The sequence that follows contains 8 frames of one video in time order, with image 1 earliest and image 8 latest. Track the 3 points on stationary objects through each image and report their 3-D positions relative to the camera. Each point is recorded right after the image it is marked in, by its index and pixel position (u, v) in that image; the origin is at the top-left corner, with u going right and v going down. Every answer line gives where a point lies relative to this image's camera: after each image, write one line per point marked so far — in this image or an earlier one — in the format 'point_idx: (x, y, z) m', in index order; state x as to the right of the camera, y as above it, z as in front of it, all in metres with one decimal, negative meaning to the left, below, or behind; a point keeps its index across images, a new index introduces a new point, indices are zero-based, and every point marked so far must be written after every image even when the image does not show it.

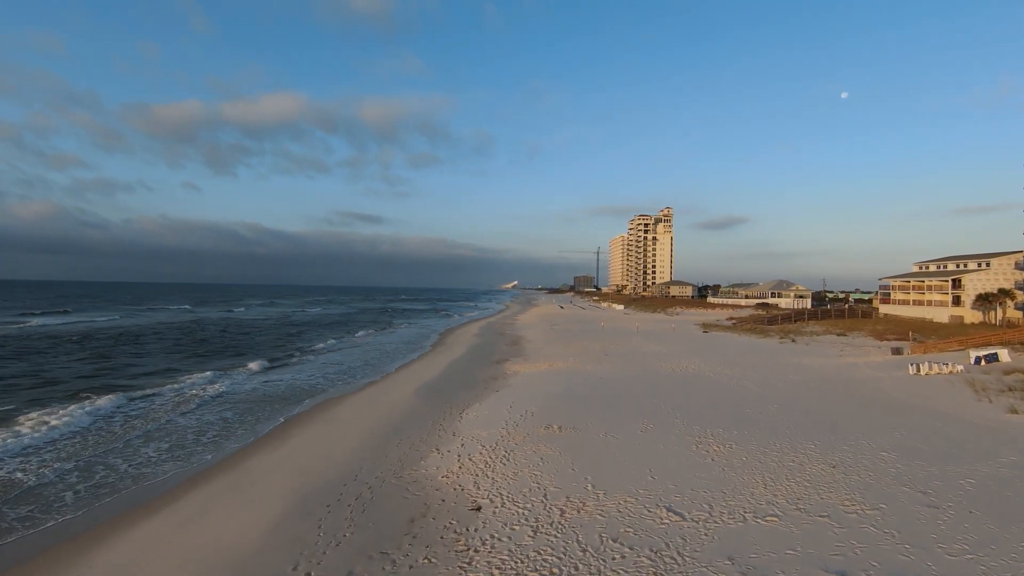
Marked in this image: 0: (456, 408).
0: (-1.1, -2.3, +10.7) m
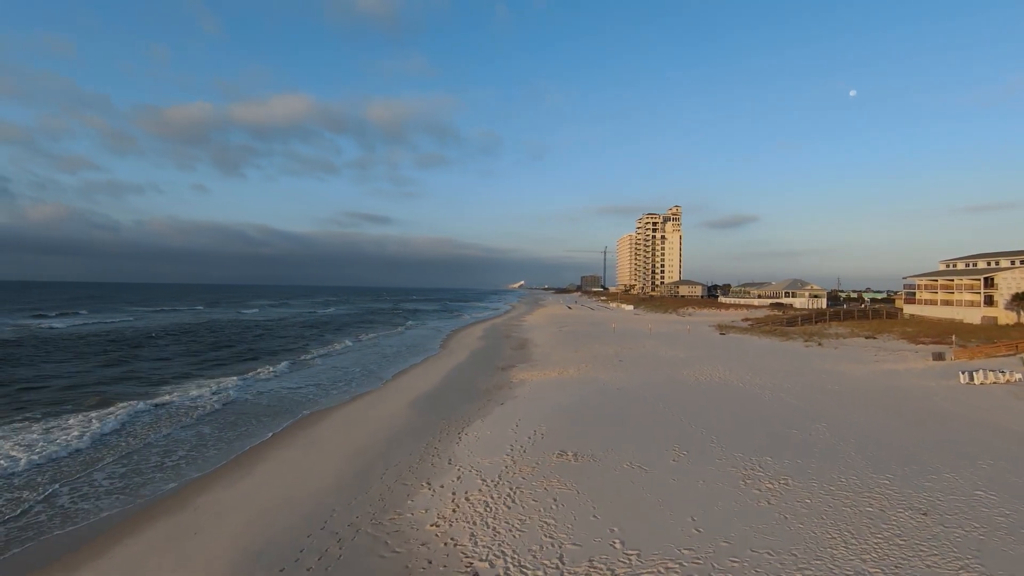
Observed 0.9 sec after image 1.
0: (-0.9, -2.3, +9.4) m
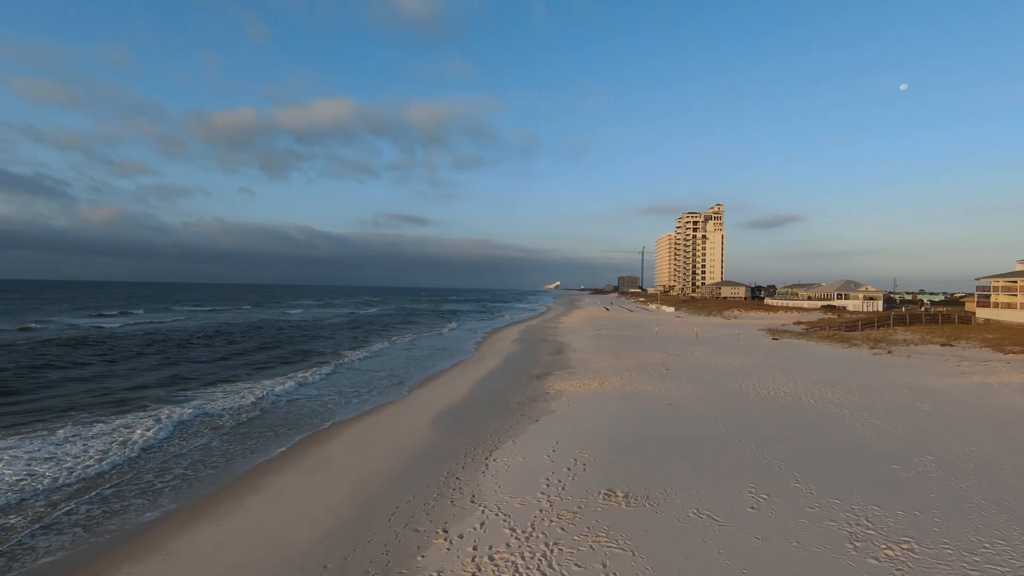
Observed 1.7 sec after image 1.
0: (-0.4, -2.3, +8.1) m
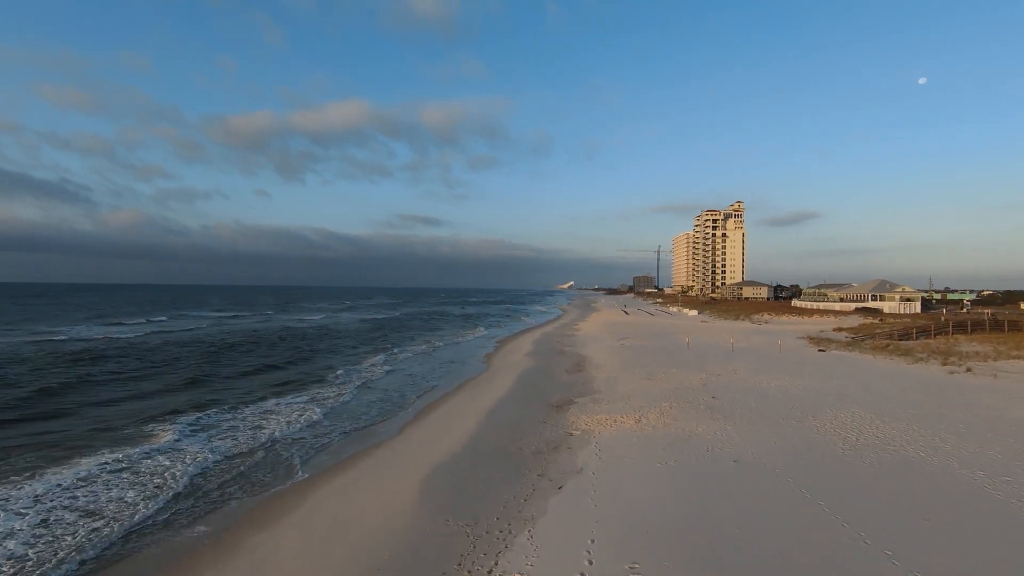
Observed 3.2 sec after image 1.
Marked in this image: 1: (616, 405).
0: (-0.3, -2.6, +5.7) m
1: (+2.3, -2.6, +12.6) m
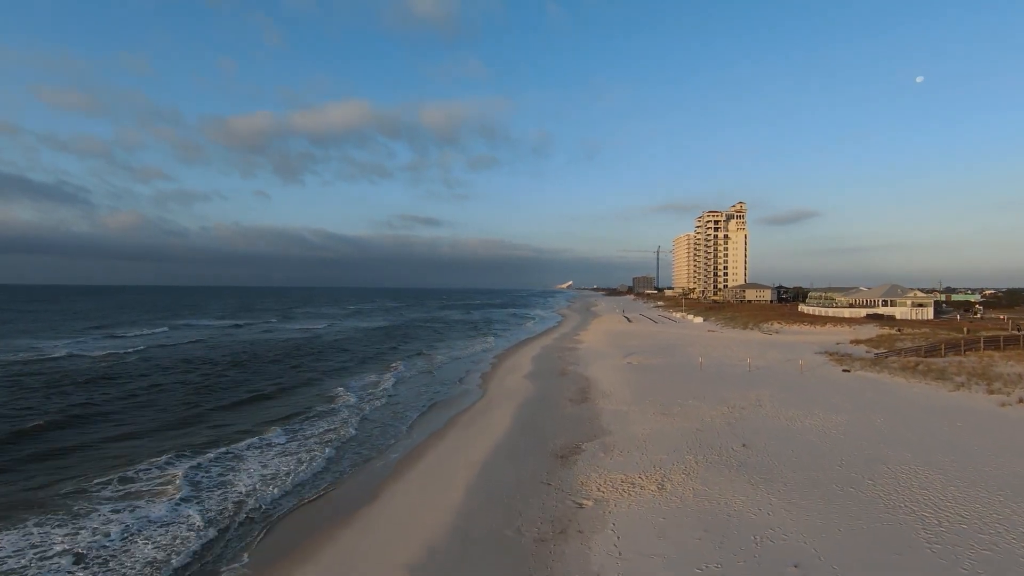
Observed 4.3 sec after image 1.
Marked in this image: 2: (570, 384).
0: (-0.3, -3.2, +3.9) m
1: (+2.3, -3.2, +10.9) m
2: (+2.0, -3.3, +19.6) m
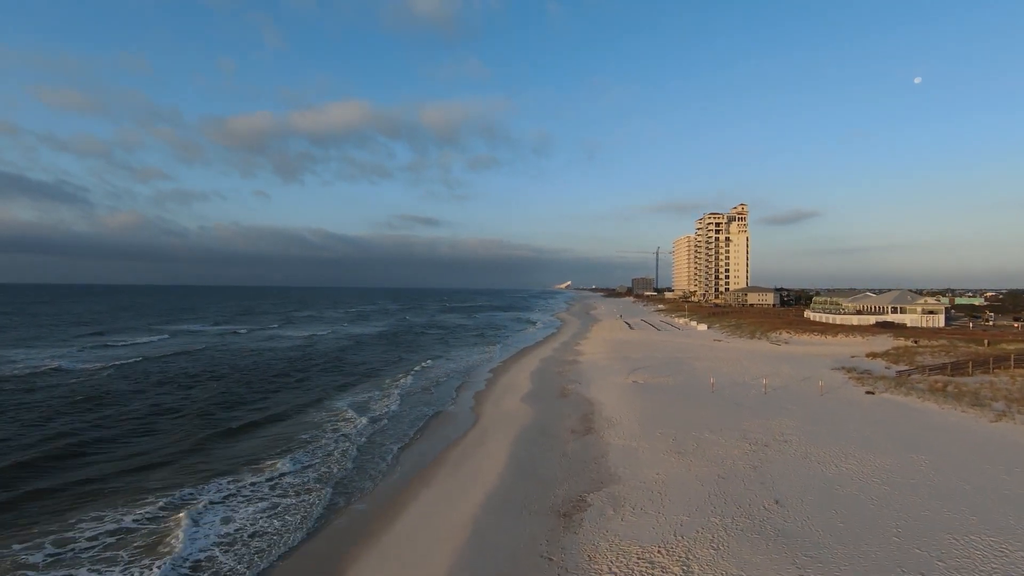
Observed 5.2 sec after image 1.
0: (-0.4, -3.7, +2.4) m
1: (+2.2, -3.7, +9.3) m
2: (+1.9, -3.8, +18.0) m
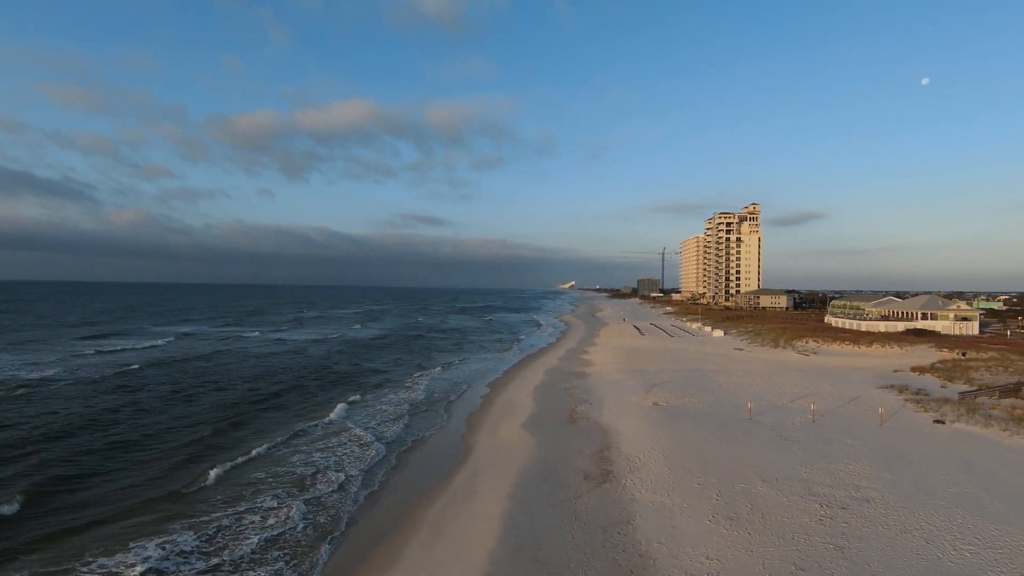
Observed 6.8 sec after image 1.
0: (-0.5, -3.8, -0.7) m
1: (+2.1, -3.8, +6.2) m
2: (+1.8, -3.9, +14.9) m
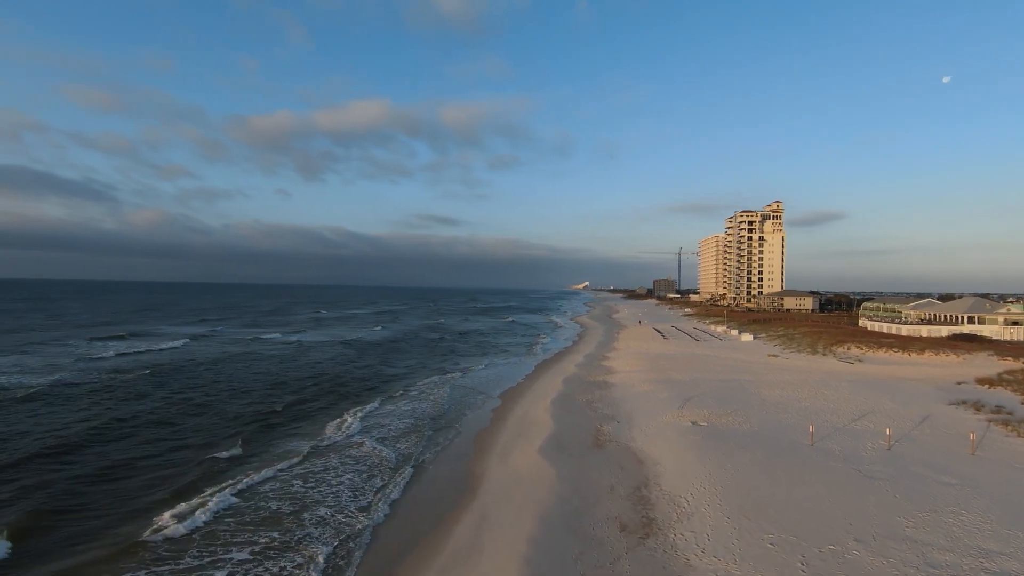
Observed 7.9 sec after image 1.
0: (-0.6, -3.8, -3.2) m
1: (+2.2, -3.8, +3.6) m
2: (+2.2, -3.9, +12.3) m
